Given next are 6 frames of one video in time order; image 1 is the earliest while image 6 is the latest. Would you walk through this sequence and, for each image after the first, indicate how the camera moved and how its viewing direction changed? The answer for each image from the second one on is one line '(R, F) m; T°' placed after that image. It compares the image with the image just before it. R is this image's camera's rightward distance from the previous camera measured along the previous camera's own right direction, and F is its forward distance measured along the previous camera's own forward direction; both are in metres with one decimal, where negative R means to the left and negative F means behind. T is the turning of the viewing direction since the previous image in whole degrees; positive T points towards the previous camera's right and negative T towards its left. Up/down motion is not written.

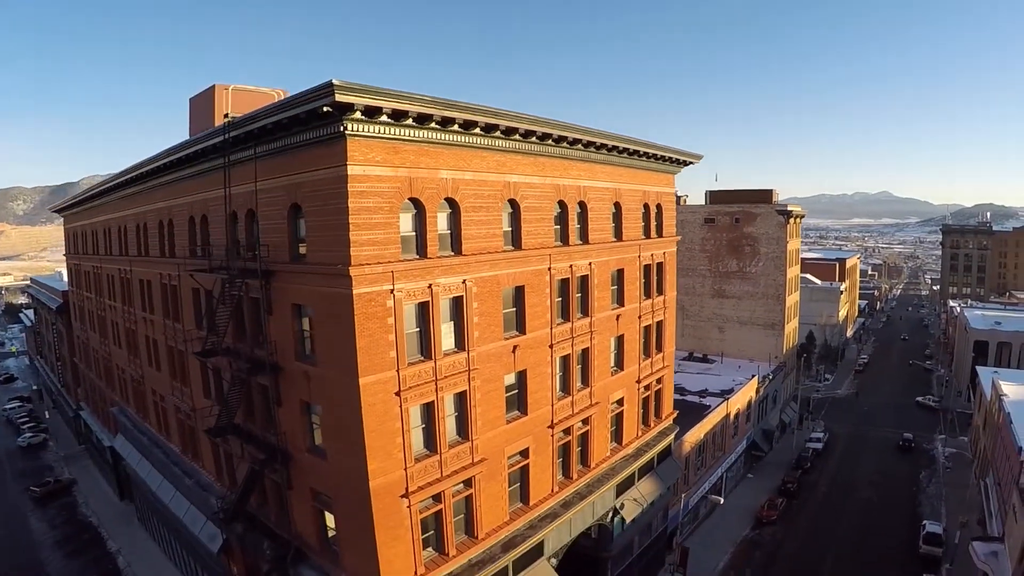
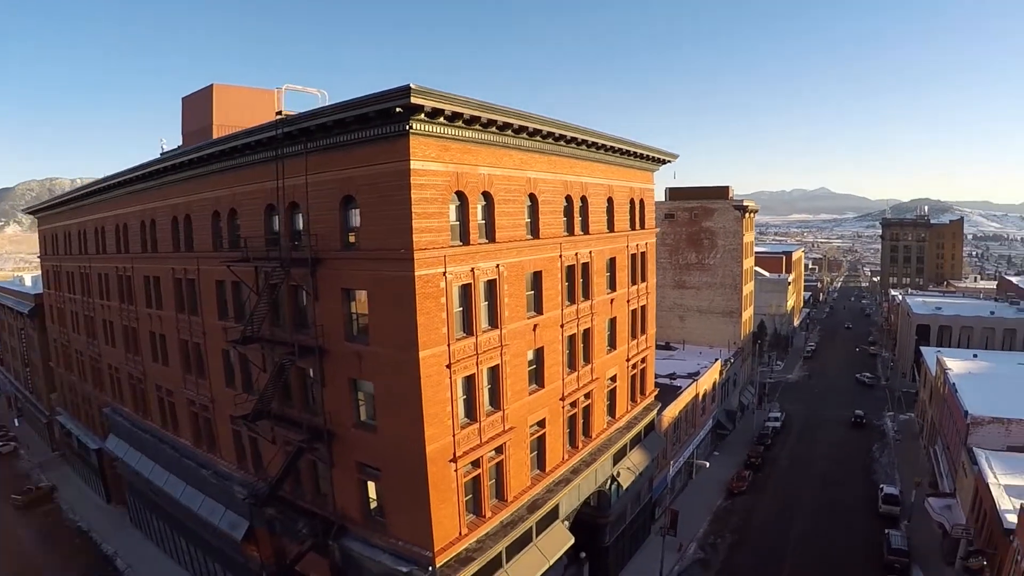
(-2.4, -1.8) m; +5°
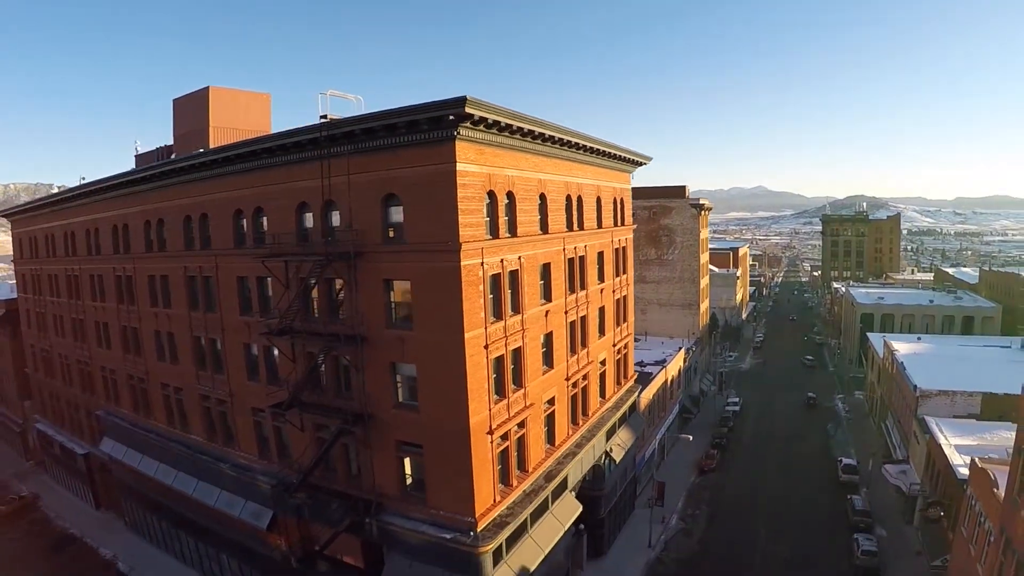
(-2.4, -1.9) m; +5°
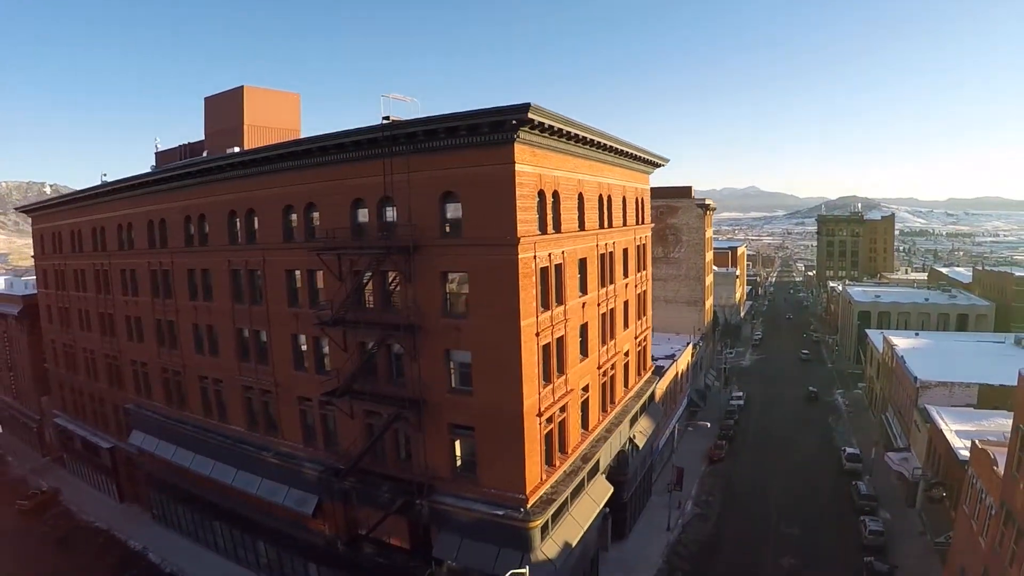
(-2.0, -1.2) m; +1°
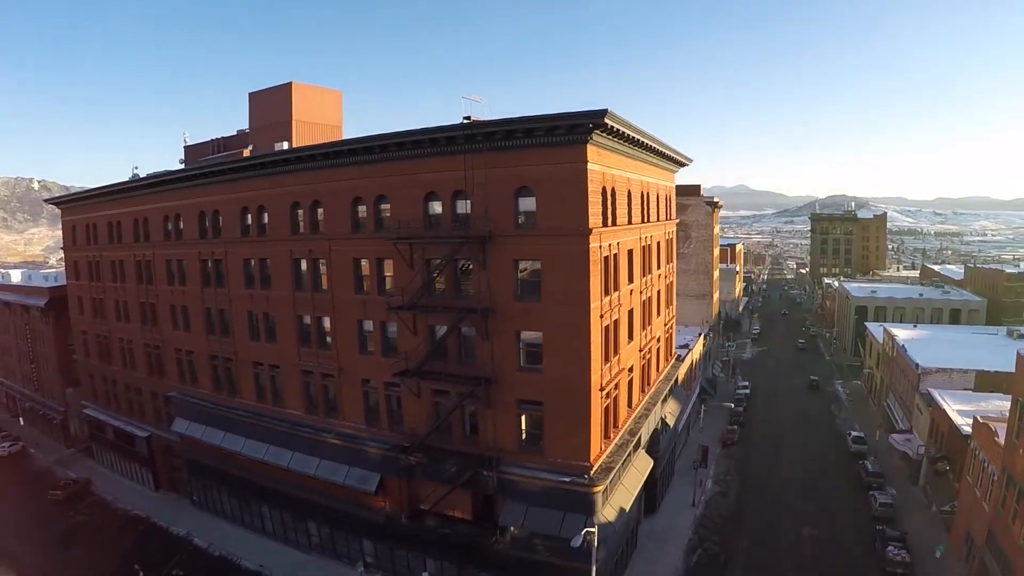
(-3.0, -1.8) m; +1°
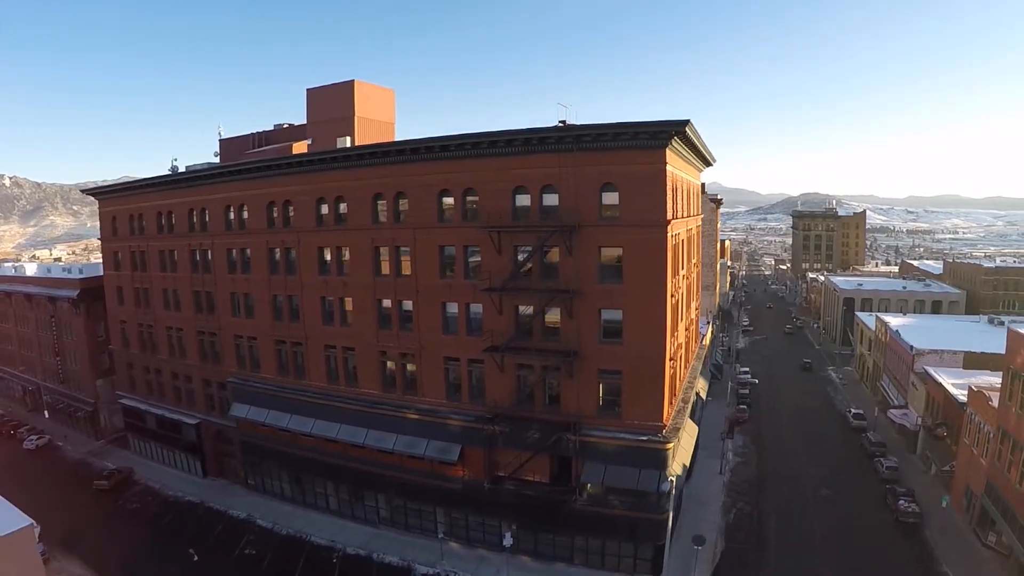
(-4.9, -2.8) m; +3°
